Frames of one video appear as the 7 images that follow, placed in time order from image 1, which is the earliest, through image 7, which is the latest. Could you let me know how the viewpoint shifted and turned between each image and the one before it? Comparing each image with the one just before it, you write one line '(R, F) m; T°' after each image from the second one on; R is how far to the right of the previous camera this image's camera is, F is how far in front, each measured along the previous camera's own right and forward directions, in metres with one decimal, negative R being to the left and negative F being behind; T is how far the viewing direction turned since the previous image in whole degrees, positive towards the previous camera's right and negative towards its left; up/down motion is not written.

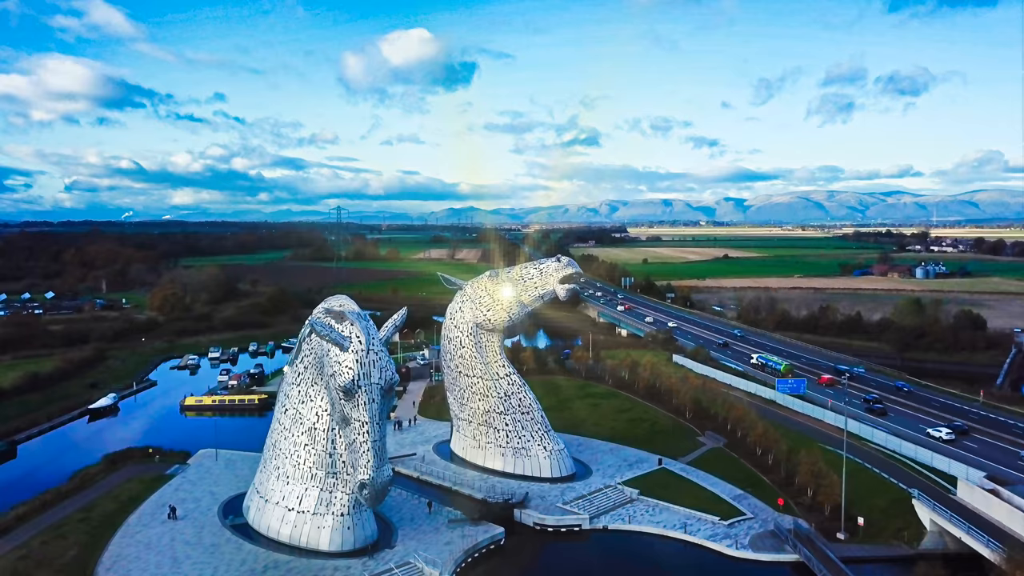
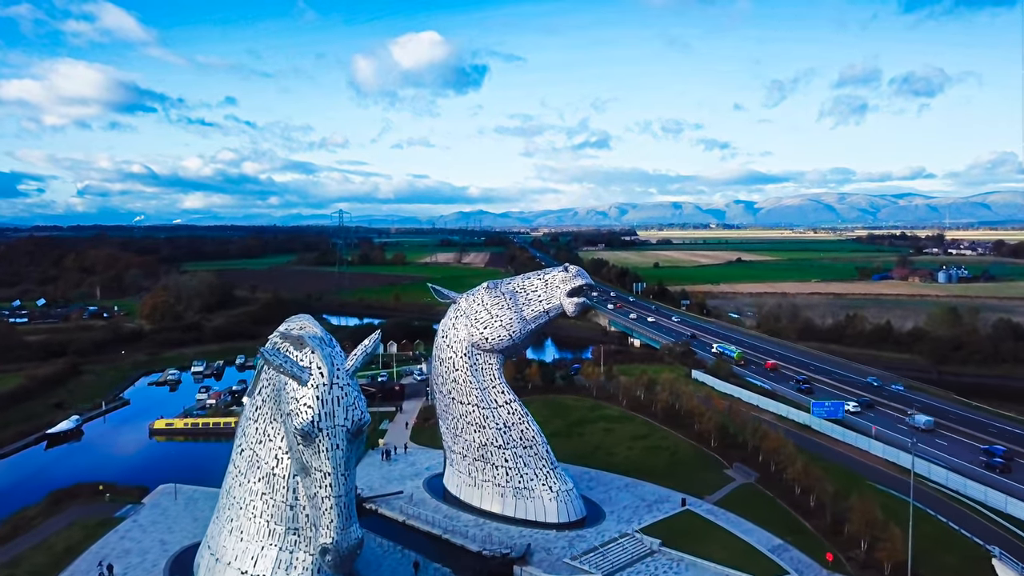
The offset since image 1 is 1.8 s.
(+0.2, +2.4) m; -1°
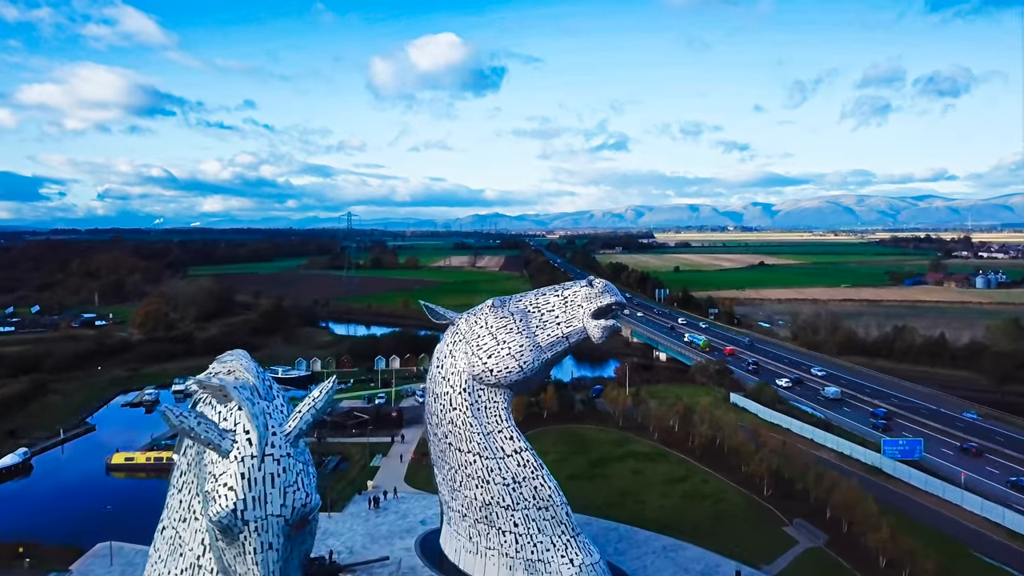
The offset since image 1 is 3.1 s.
(+0.1, +3.2) m; -1°
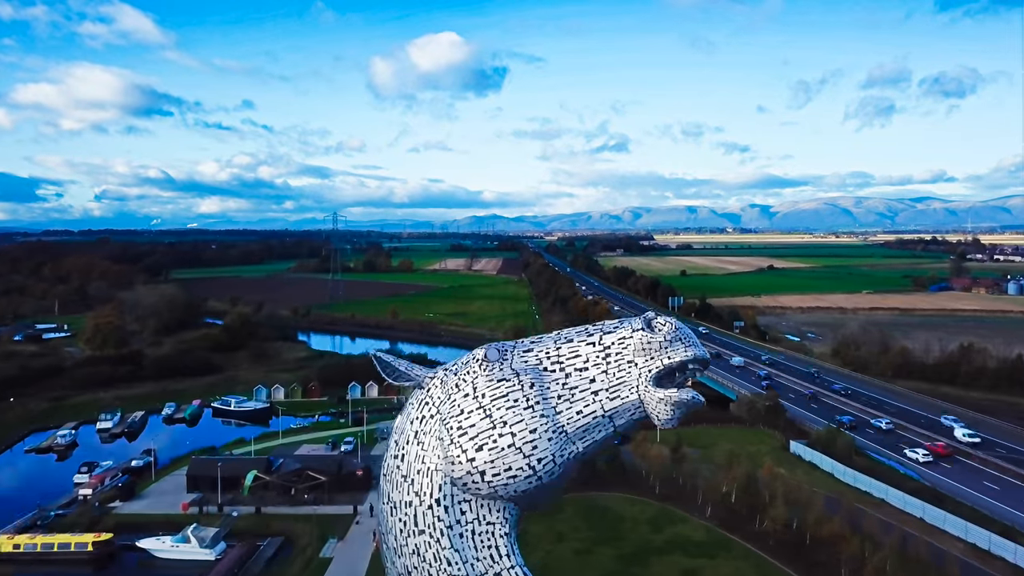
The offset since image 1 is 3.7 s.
(-0.1, +5.2) m; 0°
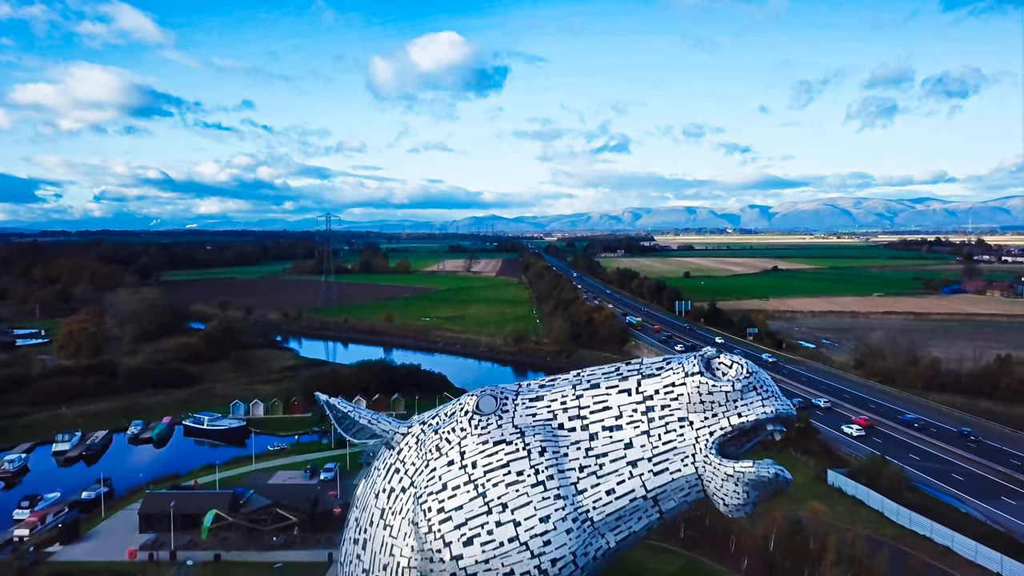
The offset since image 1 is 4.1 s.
(0.0, +2.3) m; 0°
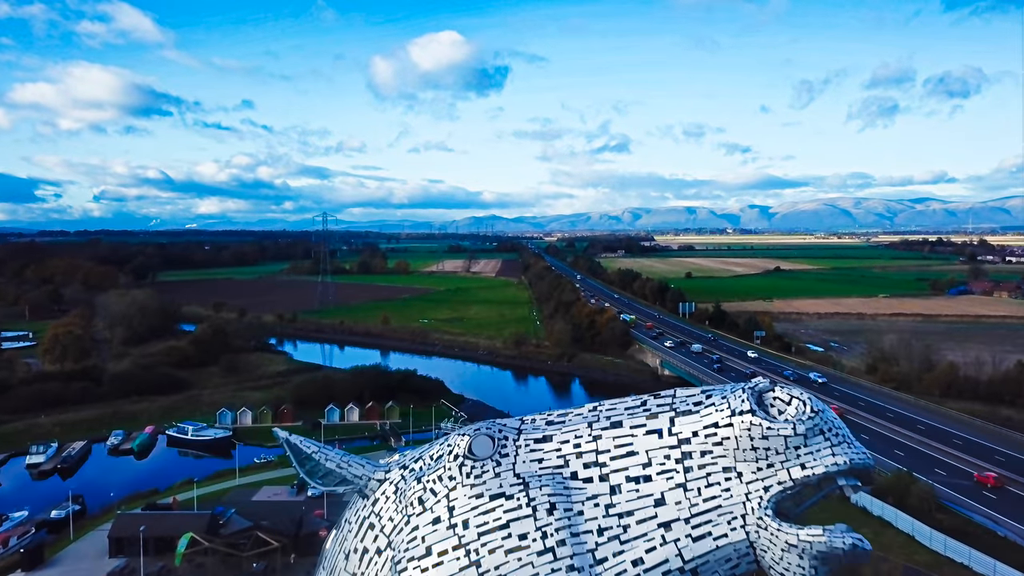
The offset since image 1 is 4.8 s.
(0.0, +1.1) m; 0°
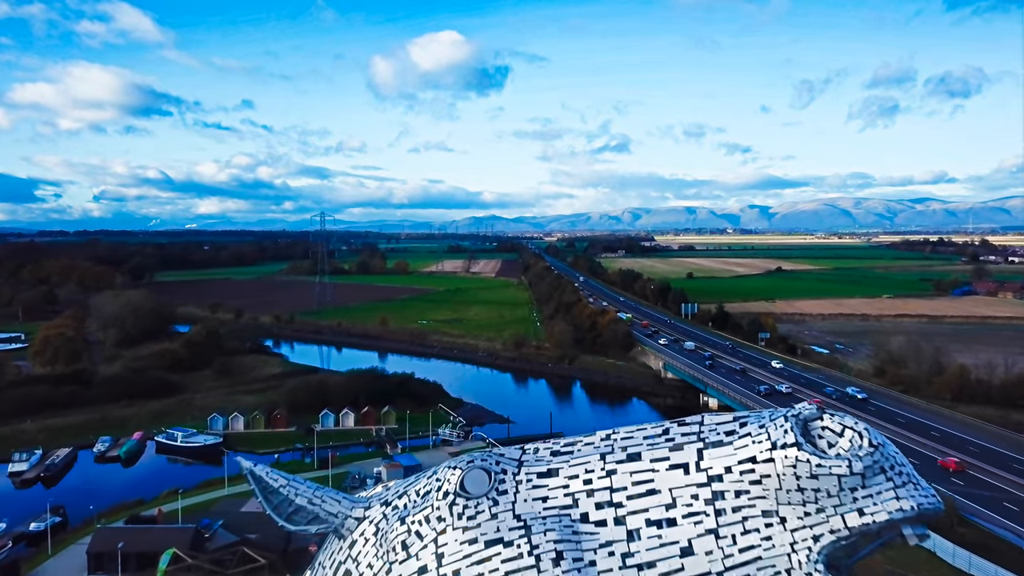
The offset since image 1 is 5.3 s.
(0.0, +0.7) m; 0°
